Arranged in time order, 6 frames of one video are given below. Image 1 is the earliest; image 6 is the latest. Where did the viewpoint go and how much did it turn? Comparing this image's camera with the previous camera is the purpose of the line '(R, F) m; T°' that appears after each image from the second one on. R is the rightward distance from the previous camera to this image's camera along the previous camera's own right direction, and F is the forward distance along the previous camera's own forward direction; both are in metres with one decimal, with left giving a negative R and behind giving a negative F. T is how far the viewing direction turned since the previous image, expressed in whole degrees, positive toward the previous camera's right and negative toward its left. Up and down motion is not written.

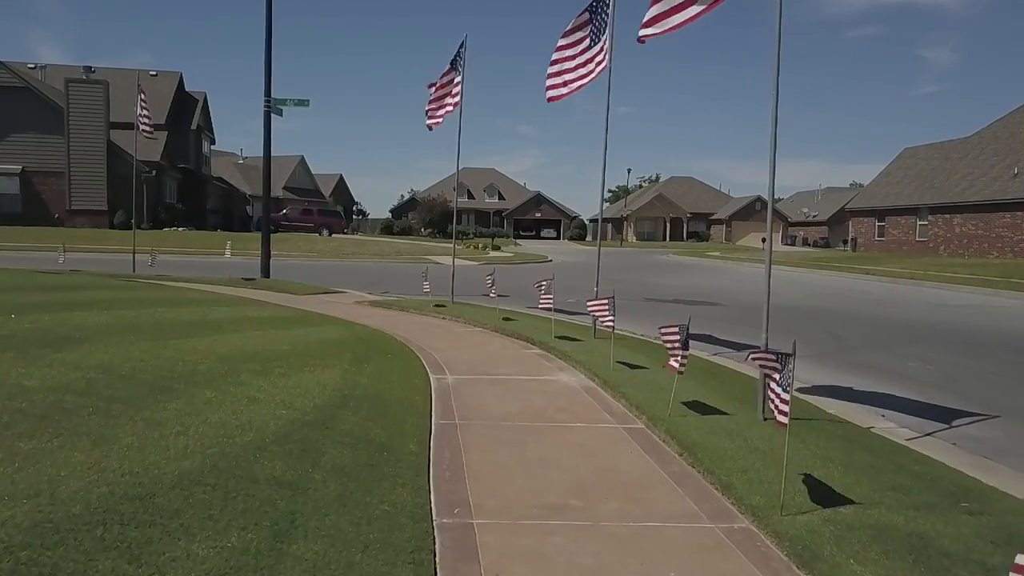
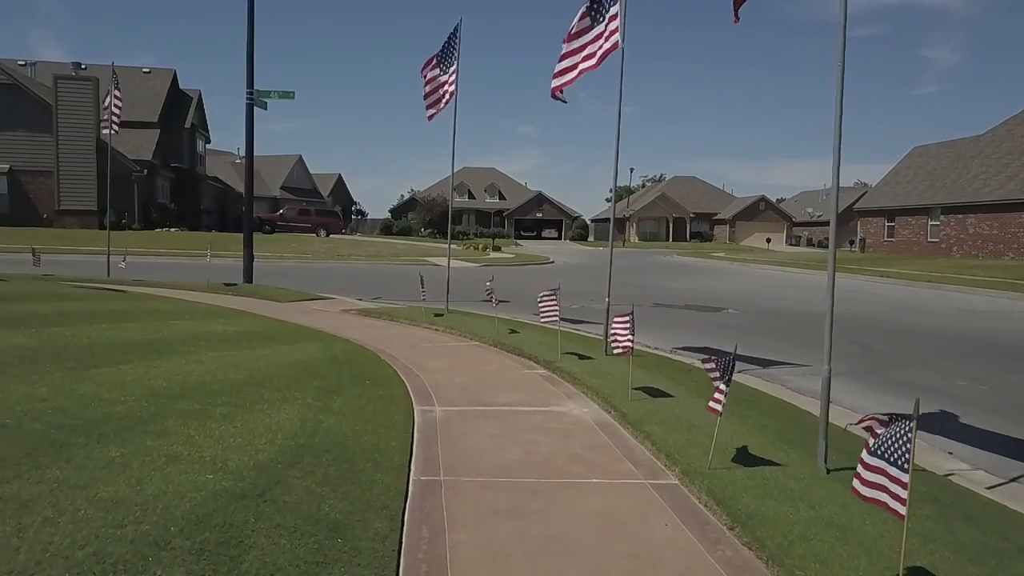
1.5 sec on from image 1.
(0.0, +1.6) m; 0°
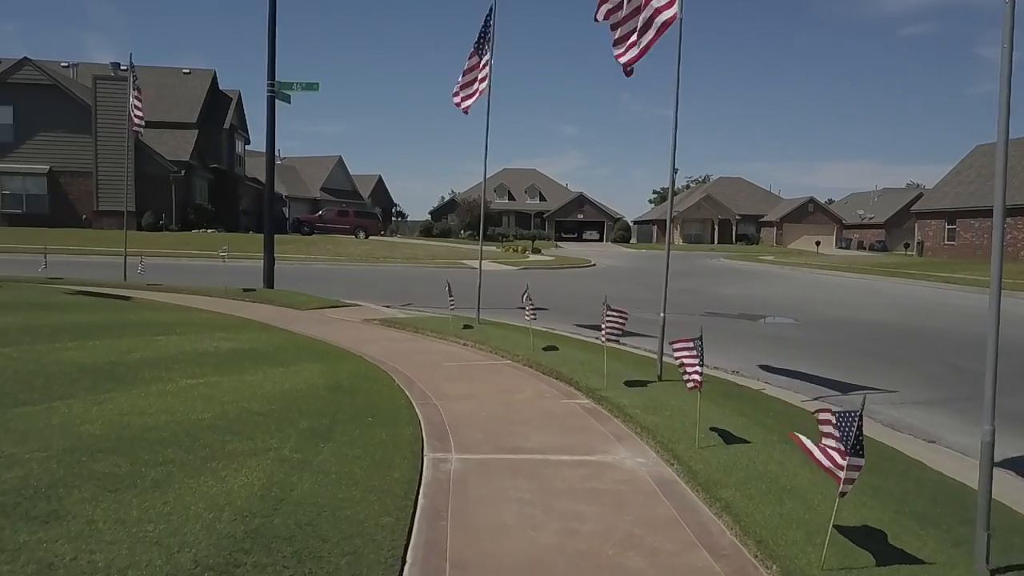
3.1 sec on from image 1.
(0.0, +1.7) m; -3°
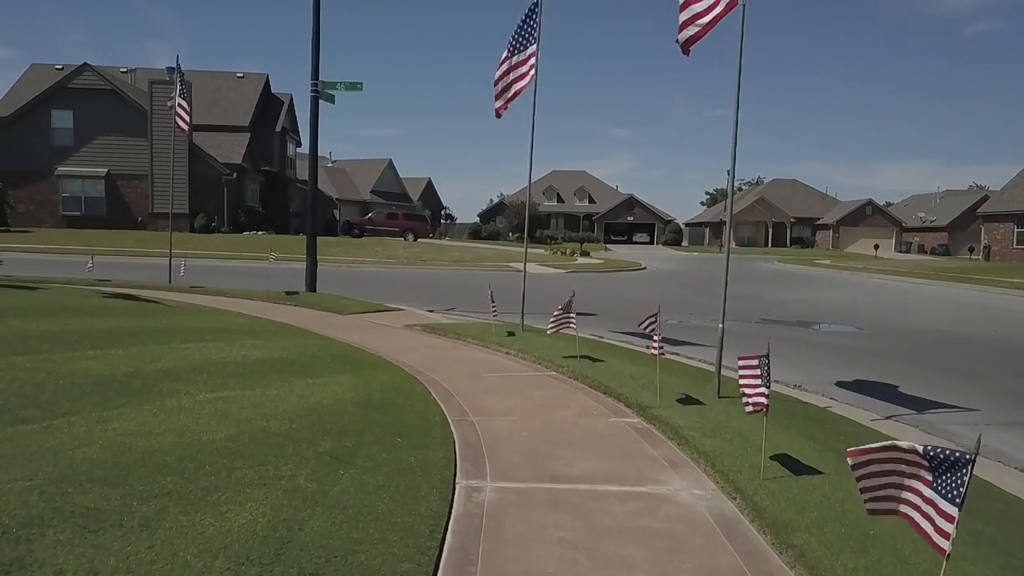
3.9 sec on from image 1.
(0.0, +0.7) m; -3°
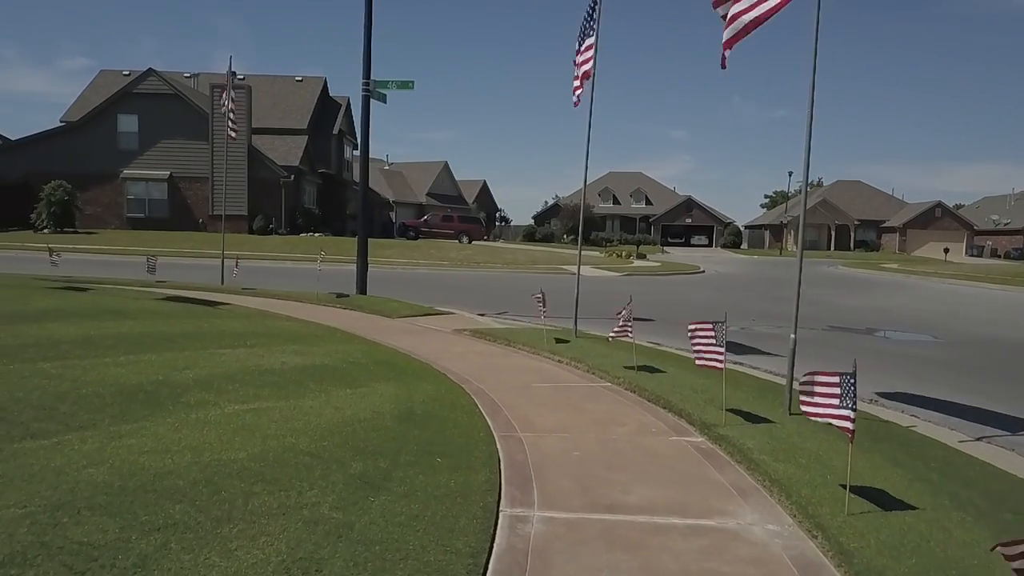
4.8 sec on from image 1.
(0.0, +0.6) m; -4°
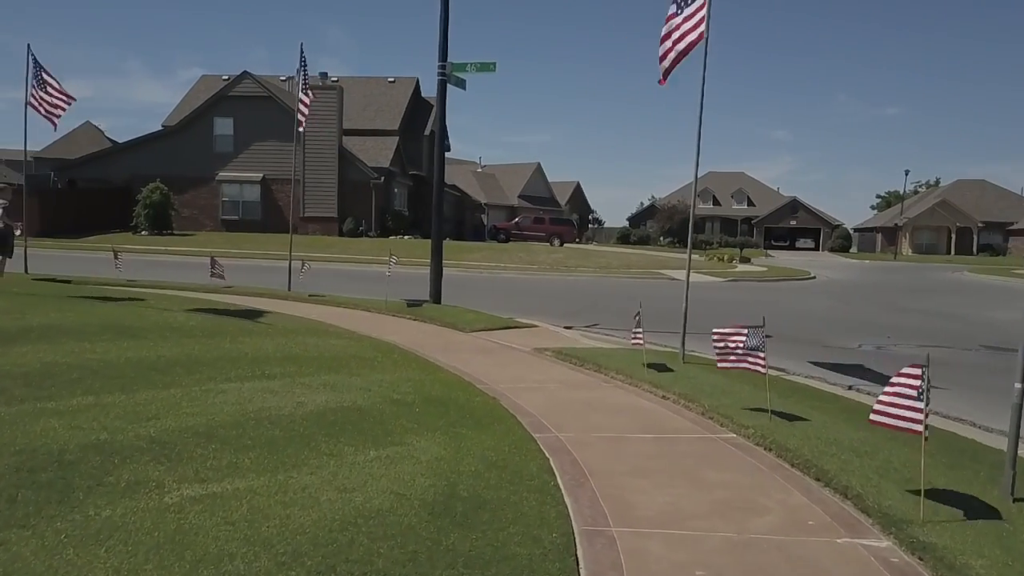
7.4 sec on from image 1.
(0.0, +2.3) m; -7°
